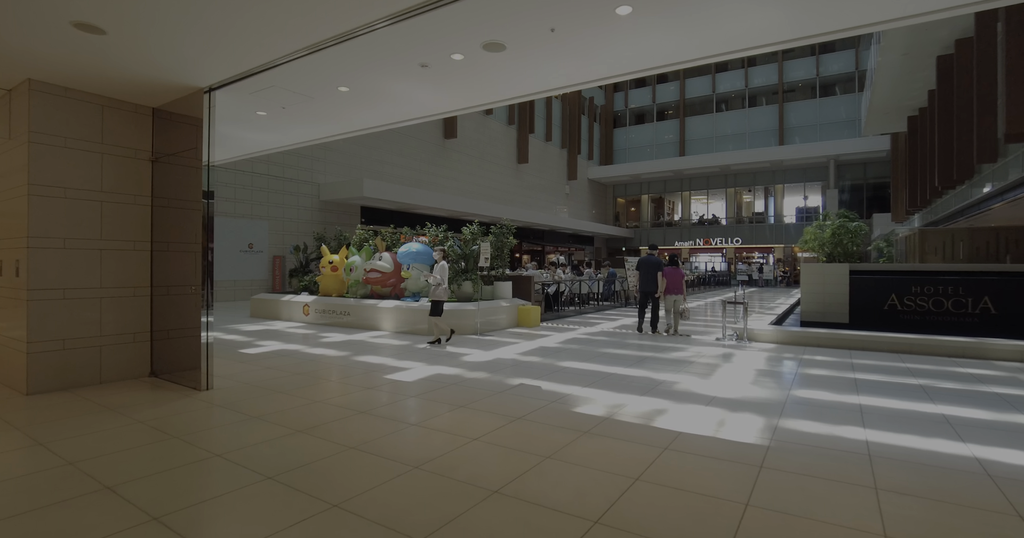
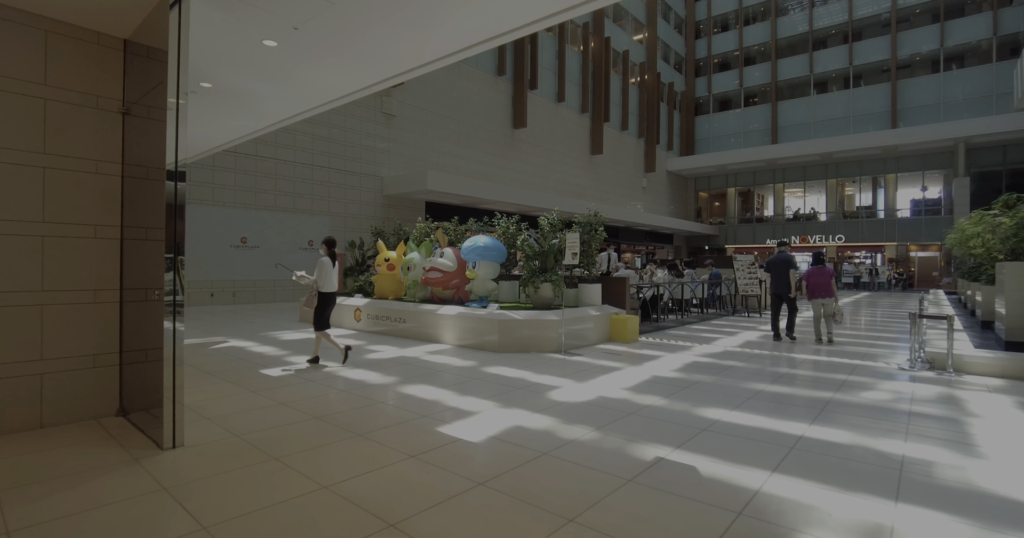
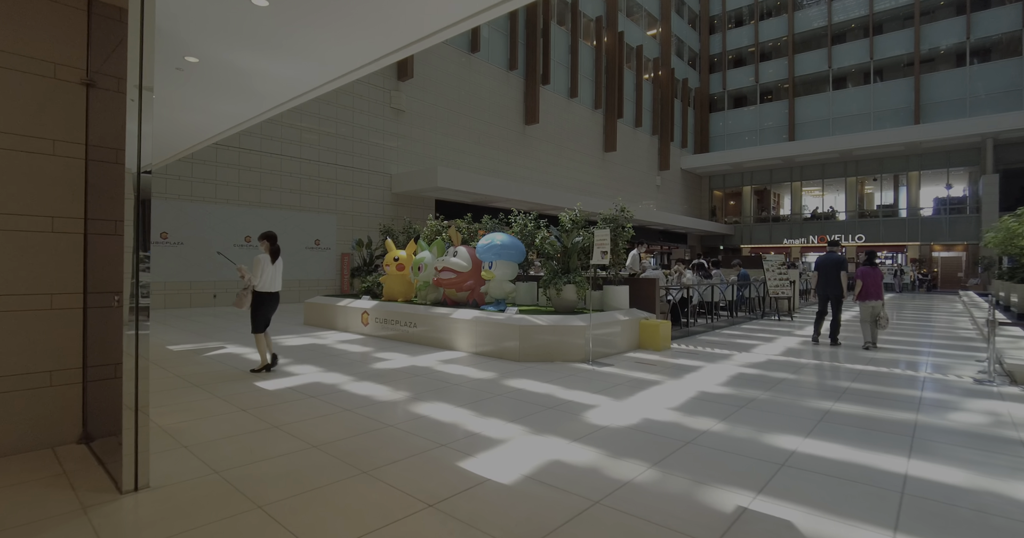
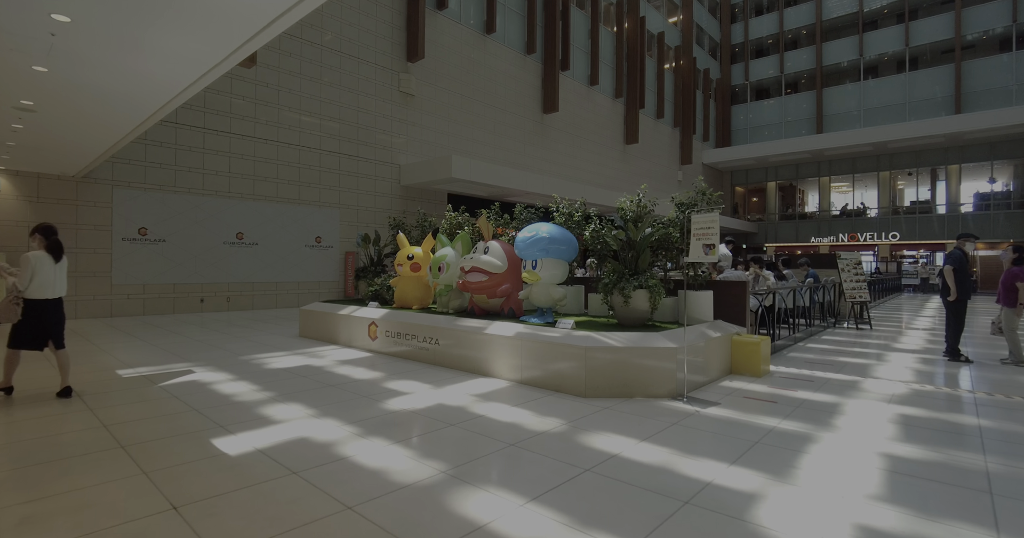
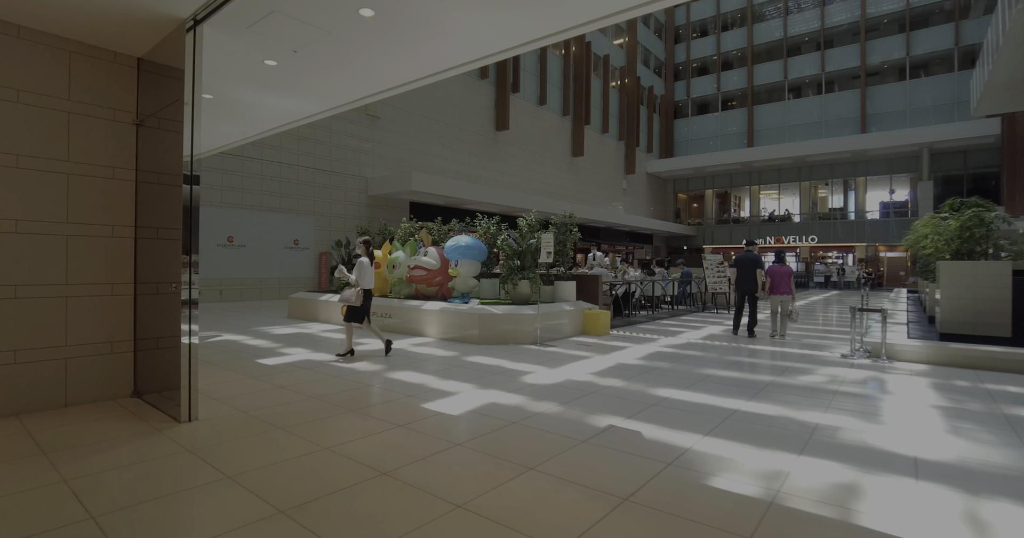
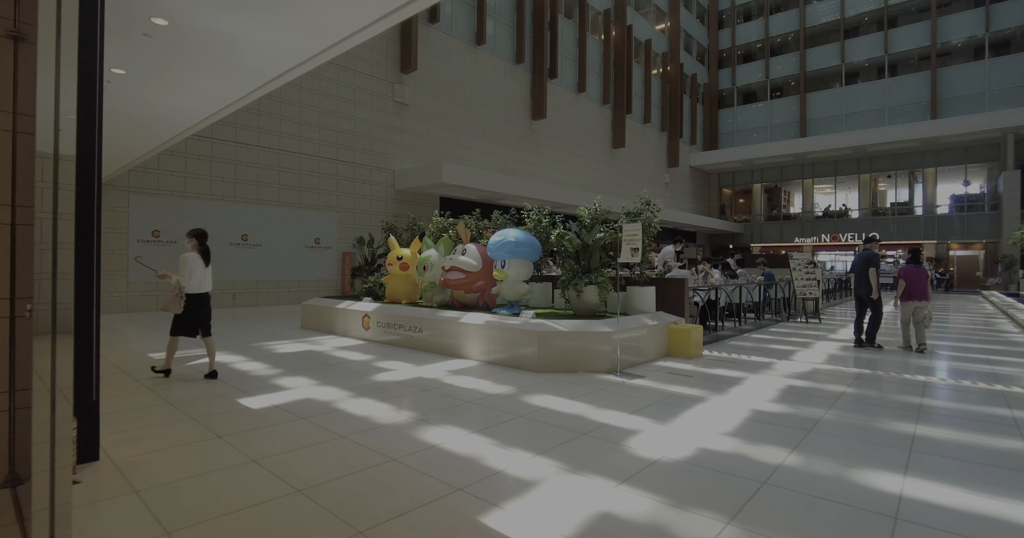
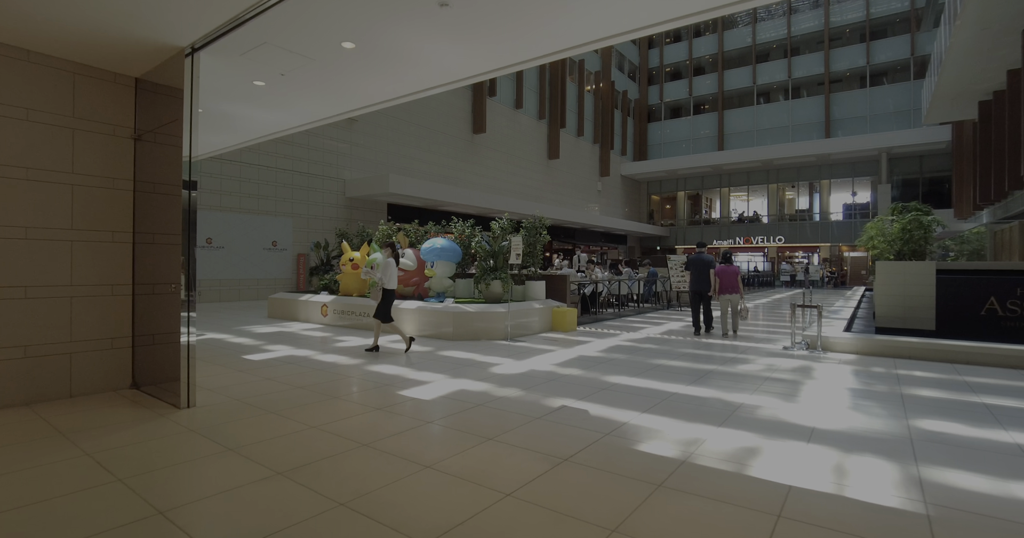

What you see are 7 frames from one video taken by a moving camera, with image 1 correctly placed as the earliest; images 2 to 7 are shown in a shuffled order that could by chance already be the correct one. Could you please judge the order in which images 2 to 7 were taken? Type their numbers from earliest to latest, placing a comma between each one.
7, 5, 2, 3, 6, 4
